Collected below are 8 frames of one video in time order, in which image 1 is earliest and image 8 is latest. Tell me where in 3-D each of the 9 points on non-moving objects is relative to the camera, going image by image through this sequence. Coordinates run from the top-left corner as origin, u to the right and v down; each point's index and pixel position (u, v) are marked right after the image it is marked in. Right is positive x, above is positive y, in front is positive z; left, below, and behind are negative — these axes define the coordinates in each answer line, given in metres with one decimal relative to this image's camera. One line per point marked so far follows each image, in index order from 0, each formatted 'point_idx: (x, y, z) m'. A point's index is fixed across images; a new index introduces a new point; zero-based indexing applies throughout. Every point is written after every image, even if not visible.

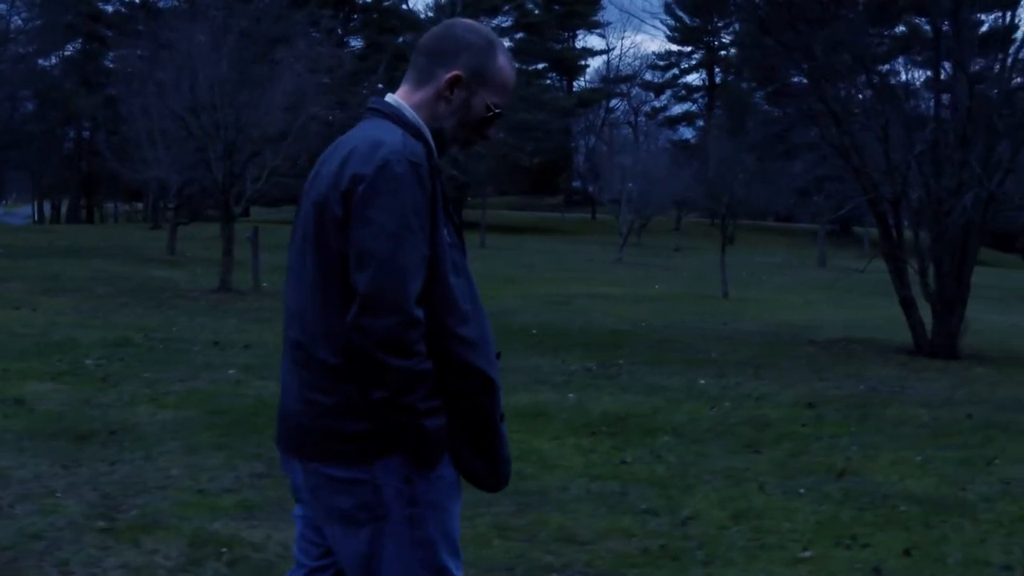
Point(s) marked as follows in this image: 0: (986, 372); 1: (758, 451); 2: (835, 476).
0: (+3.5, -0.6, +17.0) m
1: (+1.1, -0.7, +10.1) m
2: (+1.3, -0.8, +9.3) m
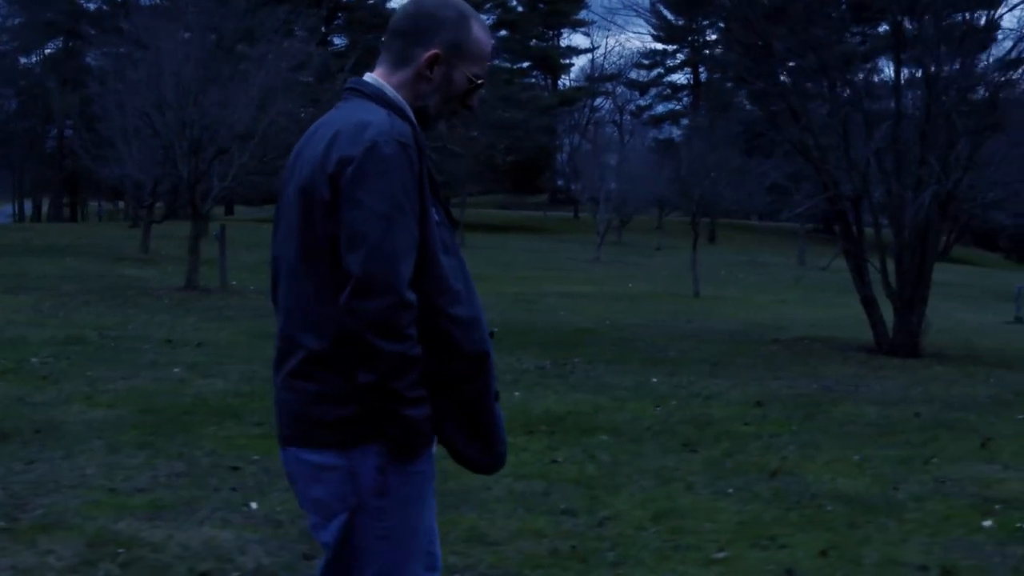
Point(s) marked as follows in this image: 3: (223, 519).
0: (+3.2, -0.6, +16.9) m
1: (+0.8, -0.7, +10.0) m
2: (+1.0, -0.7, +9.2) m
3: (-0.9, -0.7, +7.2) m
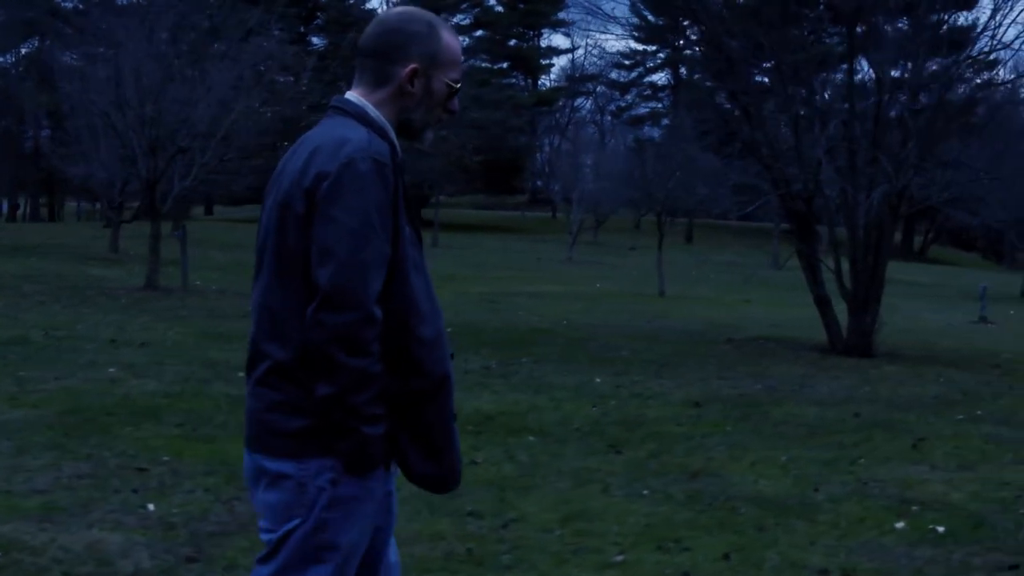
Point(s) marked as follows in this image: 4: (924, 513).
0: (+2.8, -0.6, +16.8) m
1: (+0.5, -0.7, +9.9) m
2: (+0.7, -0.7, +9.1) m
3: (-1.2, -0.7, +7.0) m
4: (+1.5, -0.8, +8.1) m
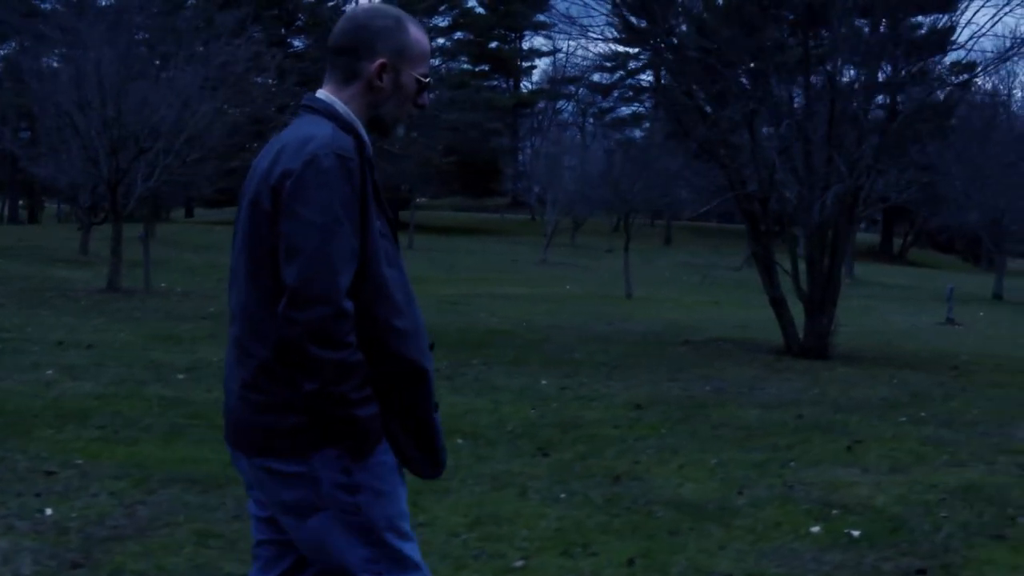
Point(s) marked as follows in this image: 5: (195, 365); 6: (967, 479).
0: (+2.4, -0.6, +16.7) m
1: (+0.1, -0.7, +9.7) m
2: (+0.4, -0.7, +8.9) m
3: (-1.5, -0.7, +6.9) m
4: (+1.2, -0.8, +8.0) m
5: (-2.0, -0.5, +14.4) m
6: (+1.9, -0.8, +9.3) m
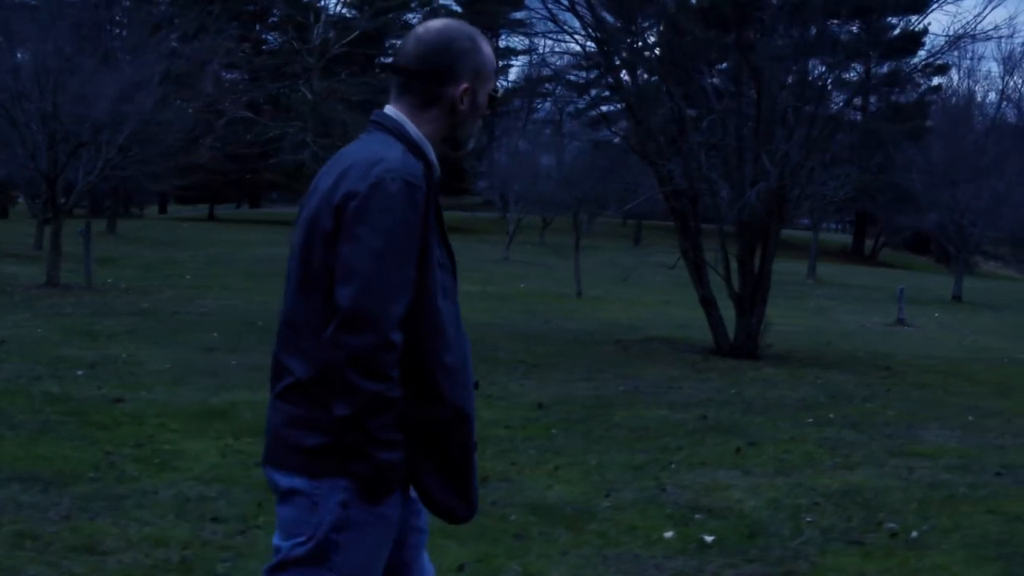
0: (+1.9, -0.6, +16.4) m
1: (-0.4, -0.7, +9.5) m
2: (-0.1, -0.7, +8.7) m
3: (-2.0, -0.7, +6.6) m
4: (+0.7, -0.8, +7.7) m
5: (-2.6, -0.5, +14.1) m
6: (+1.4, -0.8, +9.0) m
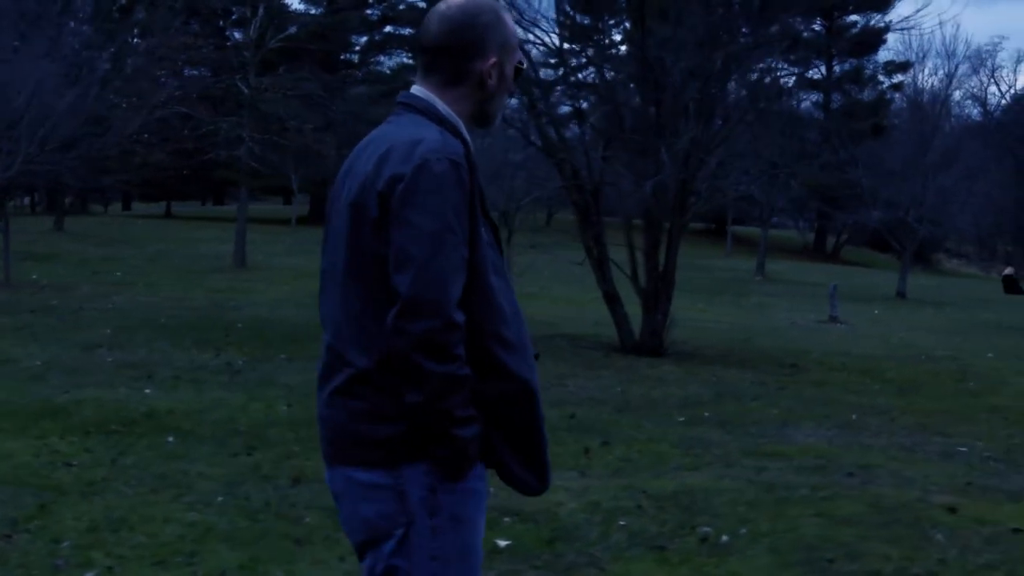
0: (+1.1, -0.6, +16.1) m
1: (-1.0, -0.7, +9.1) m
2: (-0.8, -0.7, +8.3) m
3: (-2.7, -0.7, +6.2) m
4: (0.0, -0.8, +7.4) m
5: (-3.3, -0.4, +13.7) m
6: (+0.7, -0.7, +8.7) m
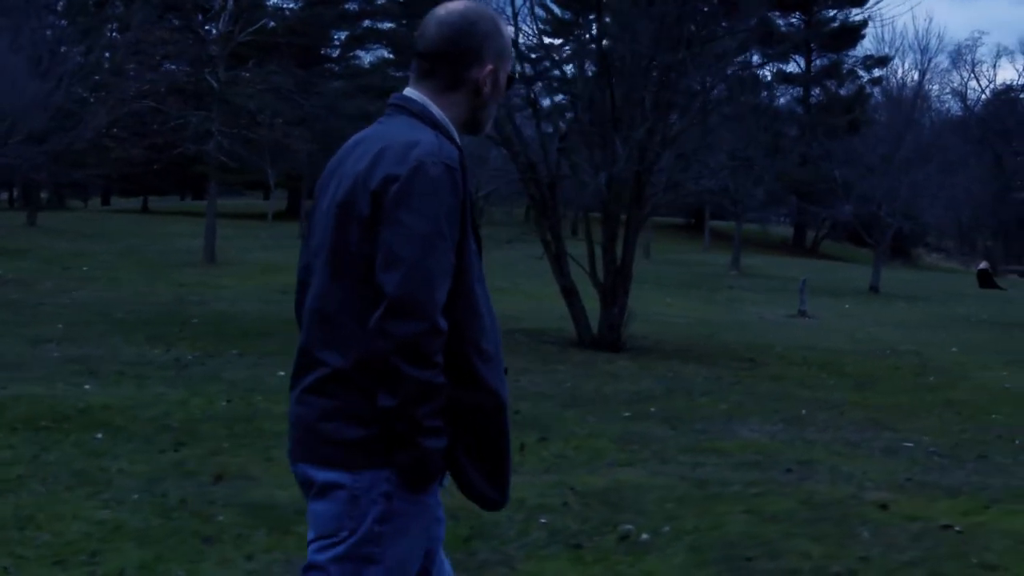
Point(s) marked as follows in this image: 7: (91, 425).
0: (+0.8, -0.5, +15.9) m
1: (-1.3, -0.6, +8.9) m
2: (-1.0, -0.7, +8.2) m
3: (-2.9, -0.6, +6.1) m
4: (-0.3, -0.7, +7.2) m
5: (-3.6, -0.4, +13.5) m
6: (+0.4, -0.7, +8.5) m
7: (-1.8, -0.6, +9.8) m
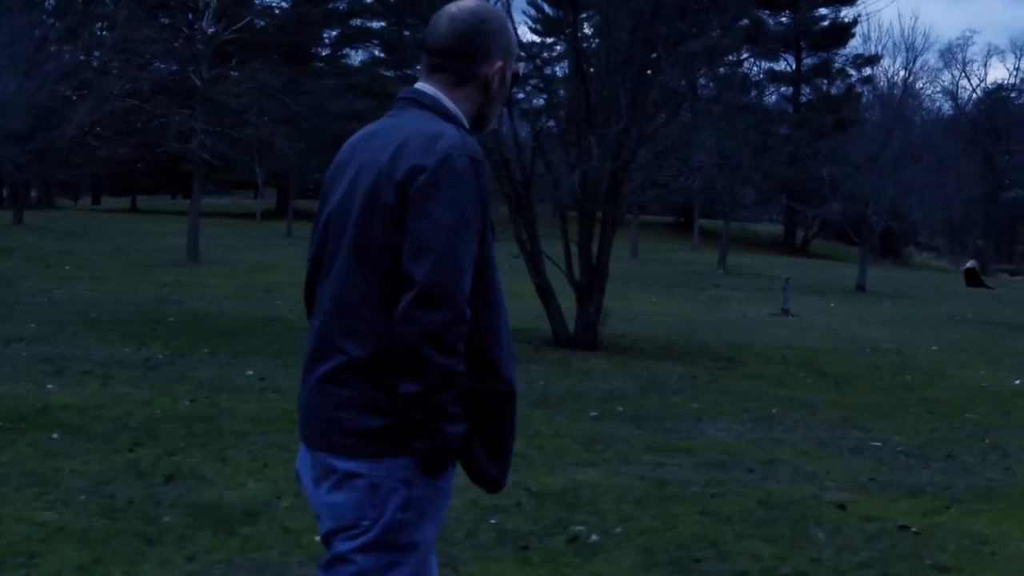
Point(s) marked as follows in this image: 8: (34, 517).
0: (+0.6, -0.5, +15.8) m
1: (-1.5, -0.6, +8.8) m
2: (-1.2, -0.7, +8.1) m
3: (-3.1, -0.6, +6.0) m
4: (-0.4, -0.7, +7.1) m
5: (-3.8, -0.4, +13.4) m
6: (+0.3, -0.7, +8.4) m
7: (-2.0, -0.6, +9.7) m
8: (-1.4, -0.7, +7.0) m
